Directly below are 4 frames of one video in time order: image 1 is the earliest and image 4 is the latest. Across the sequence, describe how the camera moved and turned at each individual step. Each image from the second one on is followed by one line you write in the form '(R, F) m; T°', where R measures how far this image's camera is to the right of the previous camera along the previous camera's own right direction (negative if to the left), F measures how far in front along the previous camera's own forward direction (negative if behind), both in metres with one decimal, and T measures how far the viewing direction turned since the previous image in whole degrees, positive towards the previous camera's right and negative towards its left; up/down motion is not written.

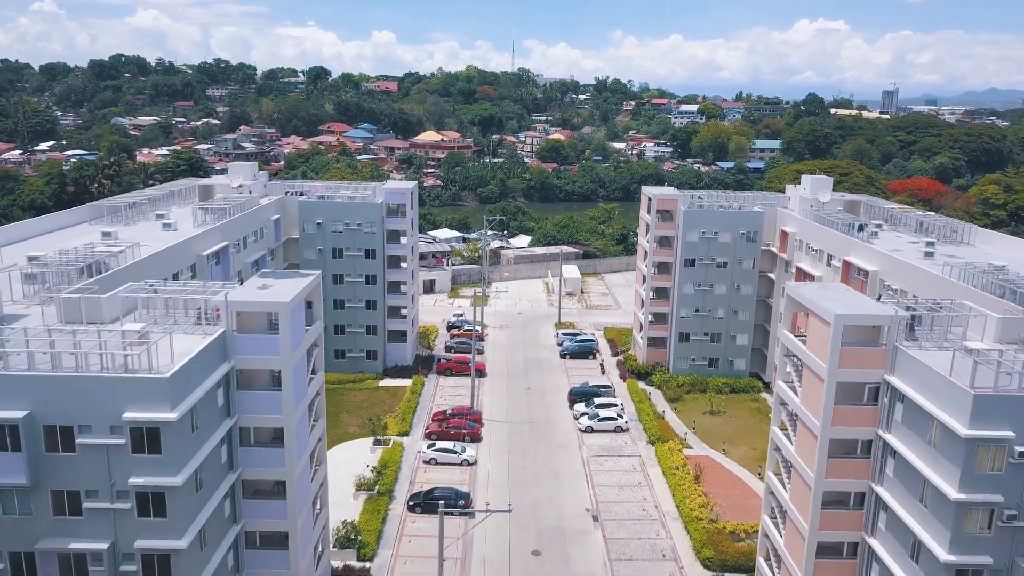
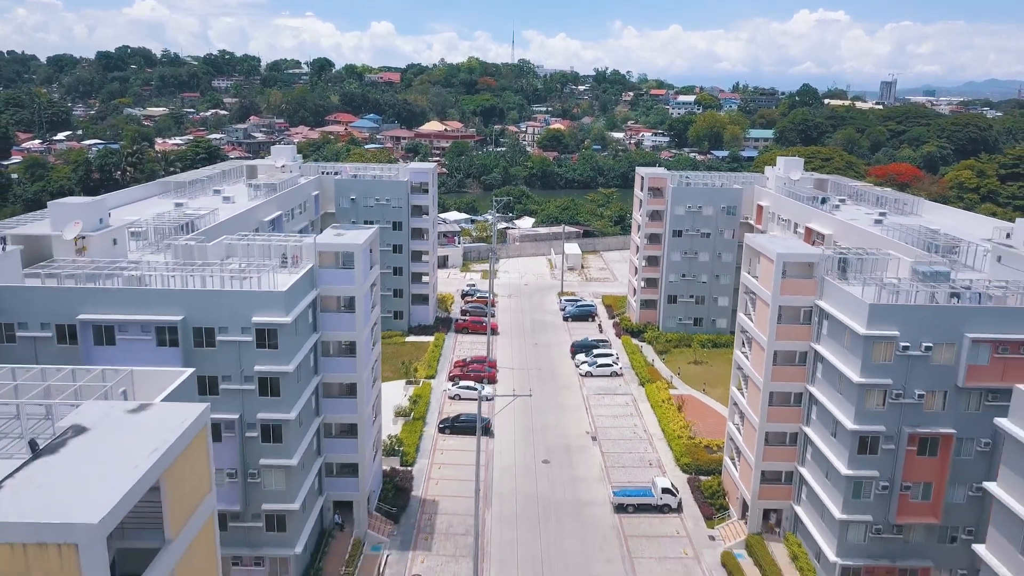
(-0.6, -6.6) m; 0°
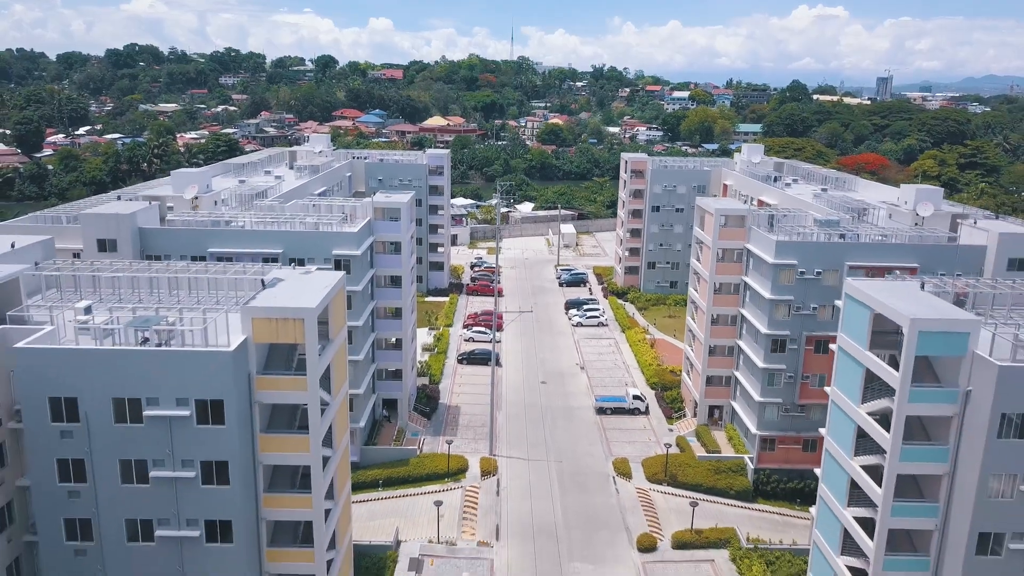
(-0.3, -9.4) m; 0°
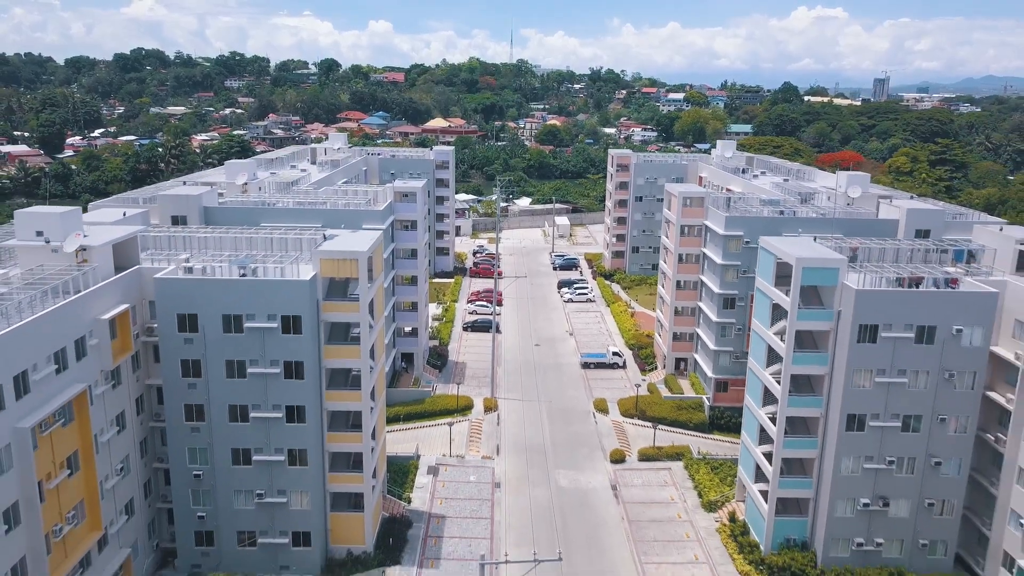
(+0.1, -7.4) m; 0°
